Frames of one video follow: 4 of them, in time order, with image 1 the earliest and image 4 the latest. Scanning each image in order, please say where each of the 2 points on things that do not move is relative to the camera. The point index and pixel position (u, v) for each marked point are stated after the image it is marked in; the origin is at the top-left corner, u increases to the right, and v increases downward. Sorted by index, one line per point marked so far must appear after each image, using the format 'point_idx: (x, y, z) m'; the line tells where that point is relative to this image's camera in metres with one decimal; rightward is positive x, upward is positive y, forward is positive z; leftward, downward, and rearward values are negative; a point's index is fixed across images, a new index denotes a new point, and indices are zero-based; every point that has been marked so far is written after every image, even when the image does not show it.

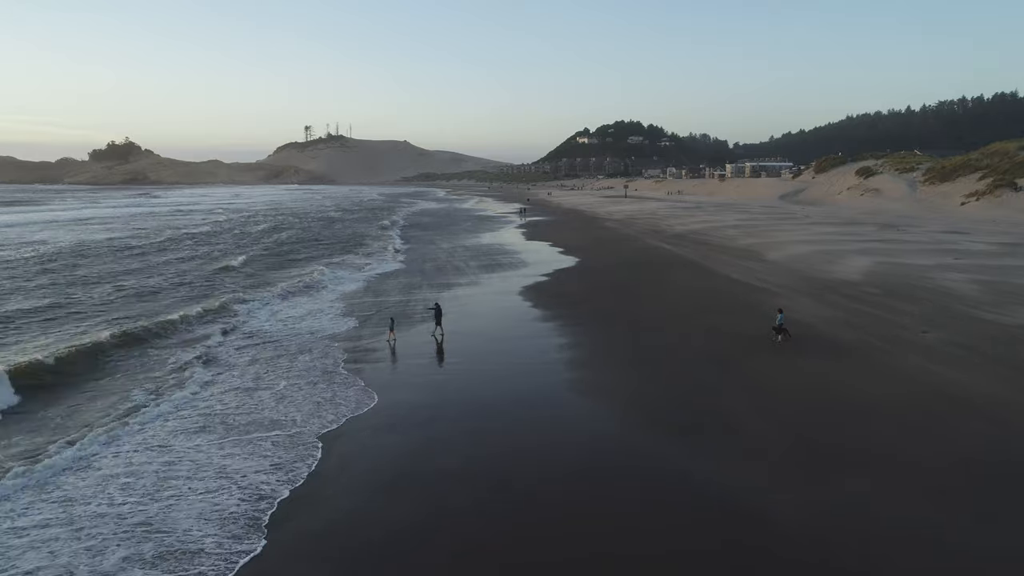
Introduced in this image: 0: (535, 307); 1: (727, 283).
0: (+0.6, -0.5, +14.9) m
1: (+5.7, +0.1, +16.2) m
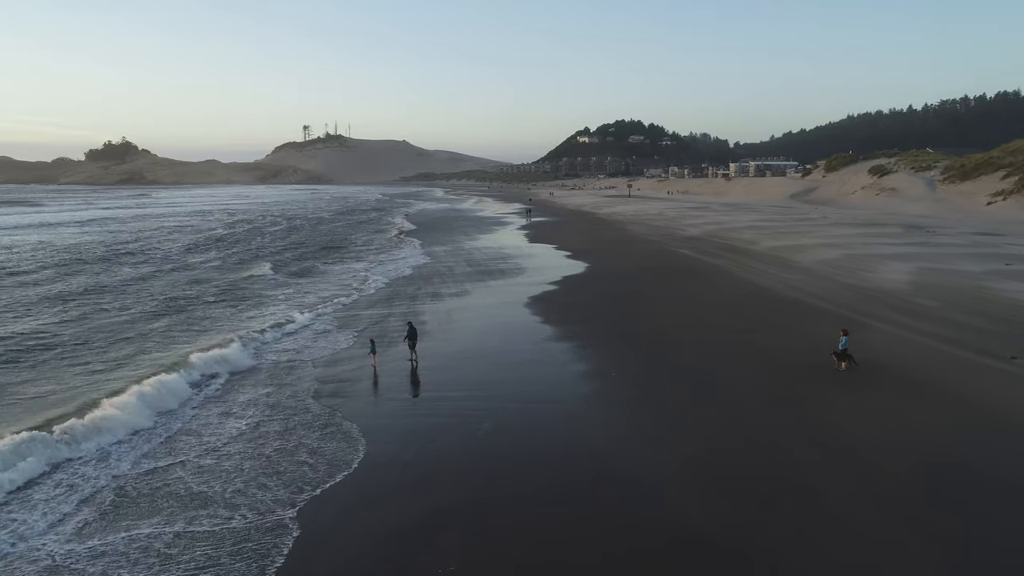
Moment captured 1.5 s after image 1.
0: (+0.7, -0.7, +13.5) m
1: (+5.8, -0.1, +14.8) m
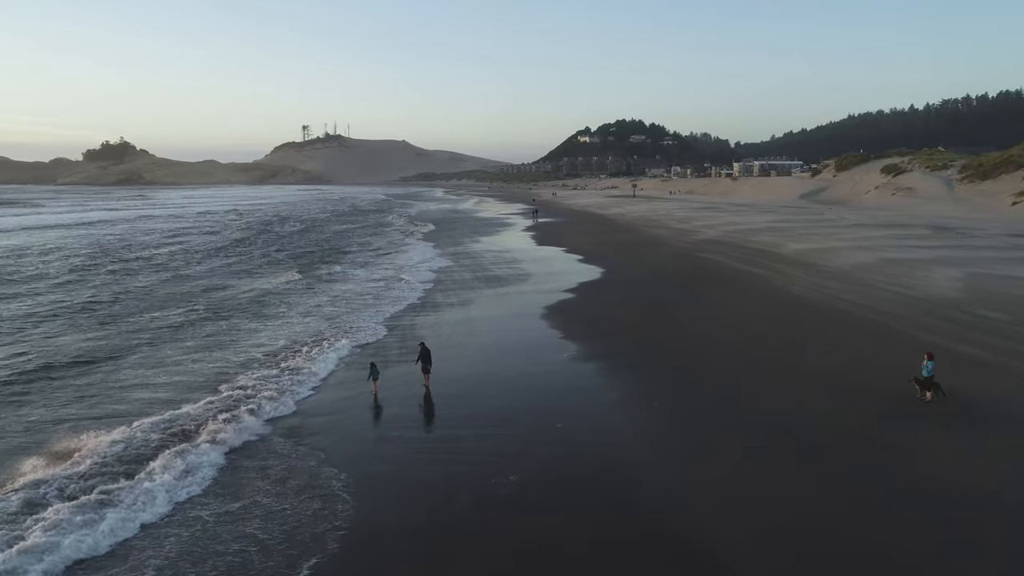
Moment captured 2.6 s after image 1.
0: (+0.9, -0.9, +12.4) m
1: (+6.1, -0.3, +13.7) m
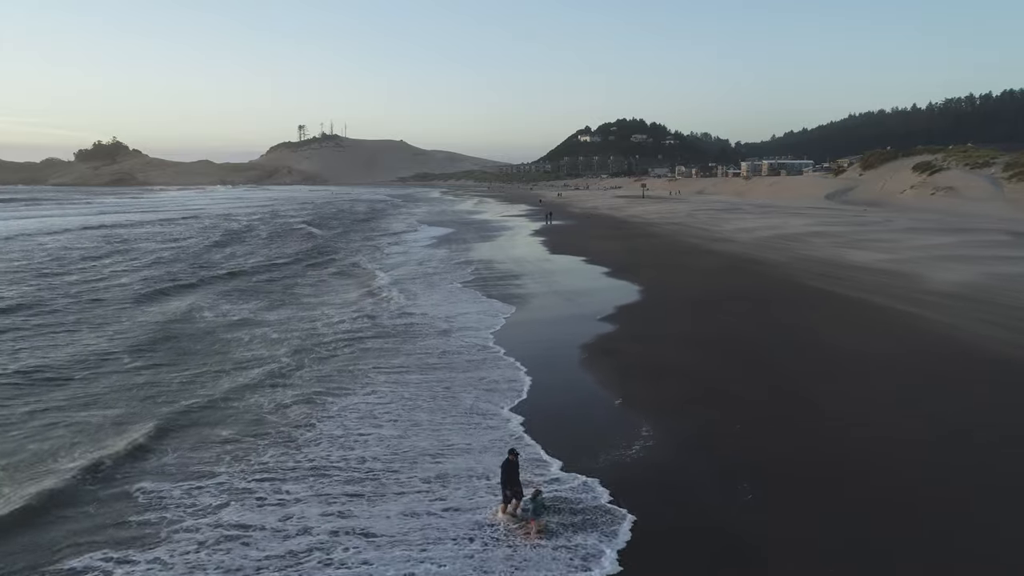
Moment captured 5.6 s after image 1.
0: (+1.3, -1.3, +9.5) m
1: (+6.5, -0.7, +10.8) m
